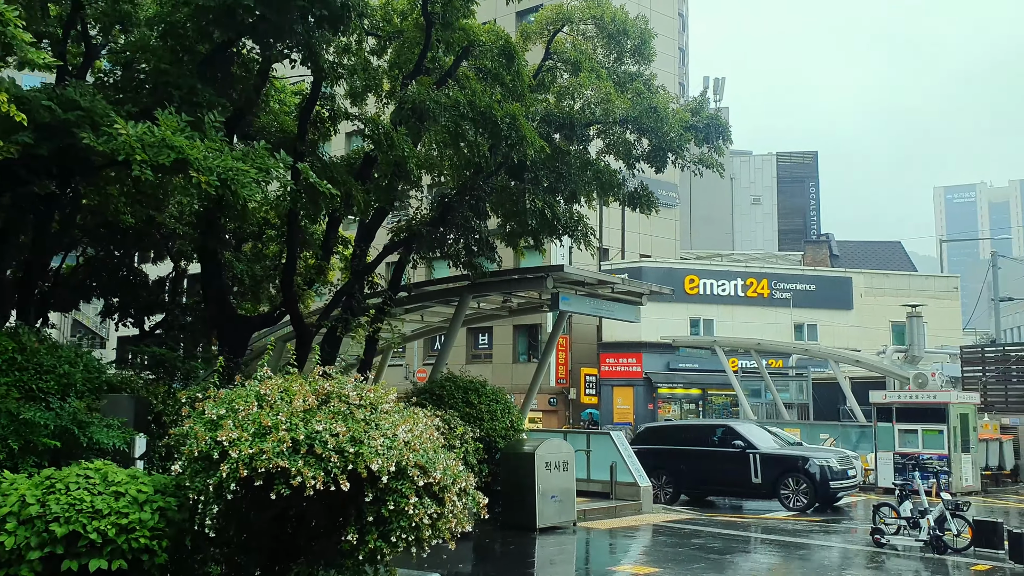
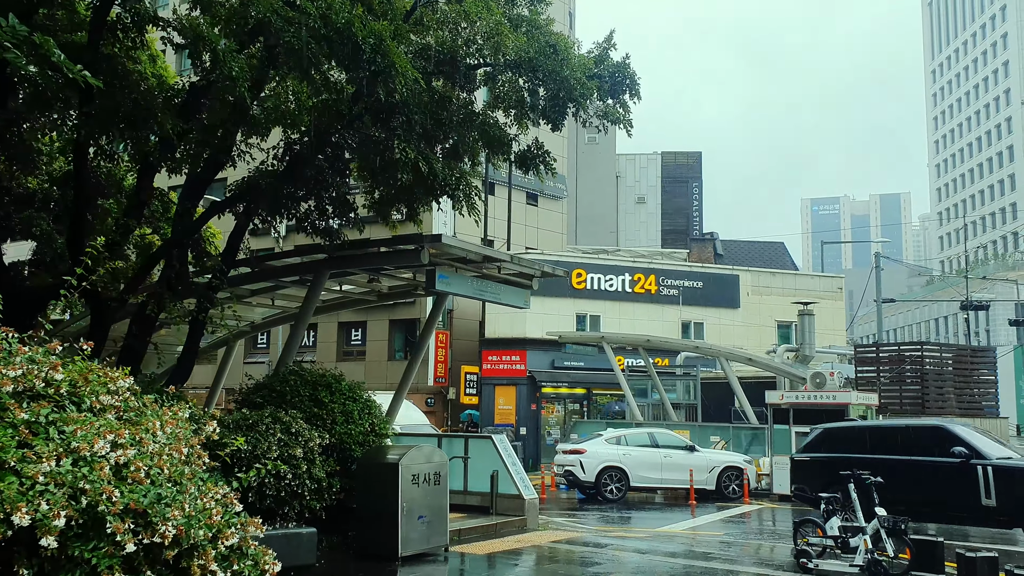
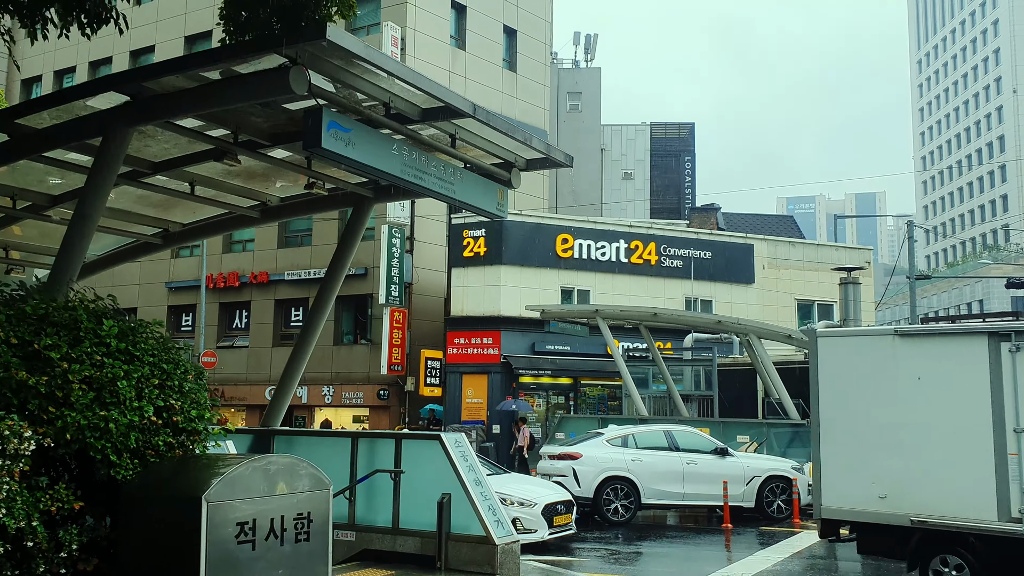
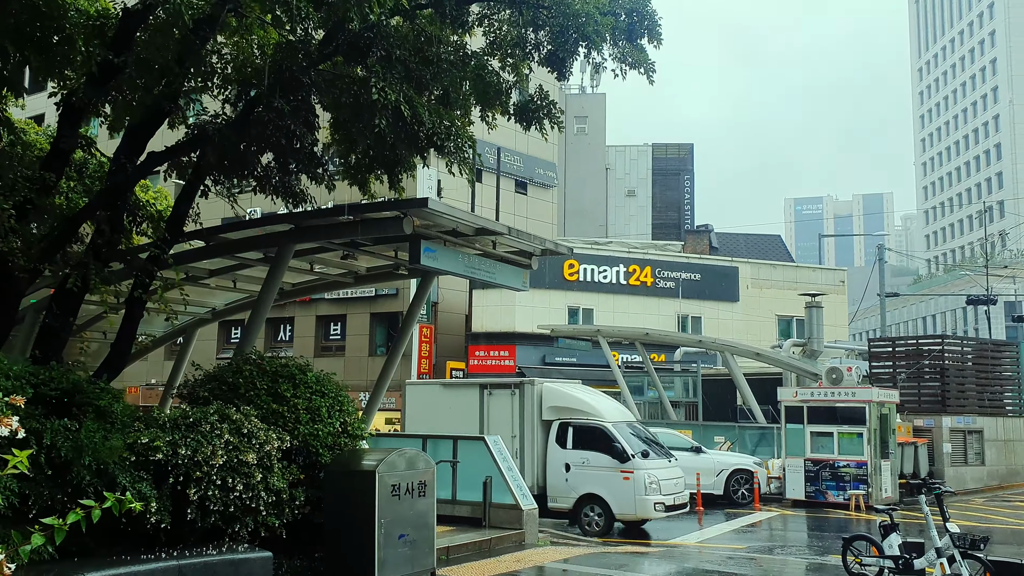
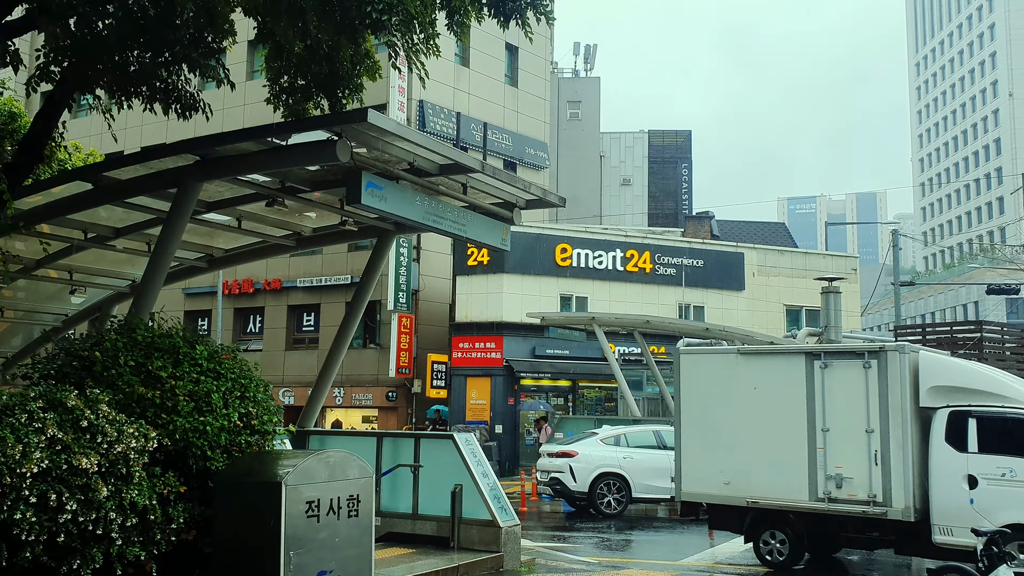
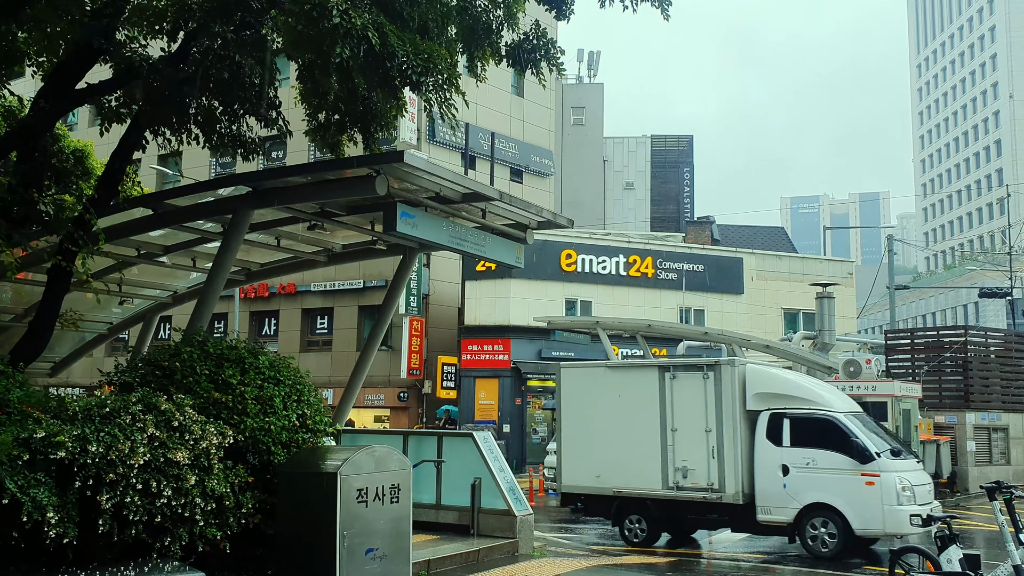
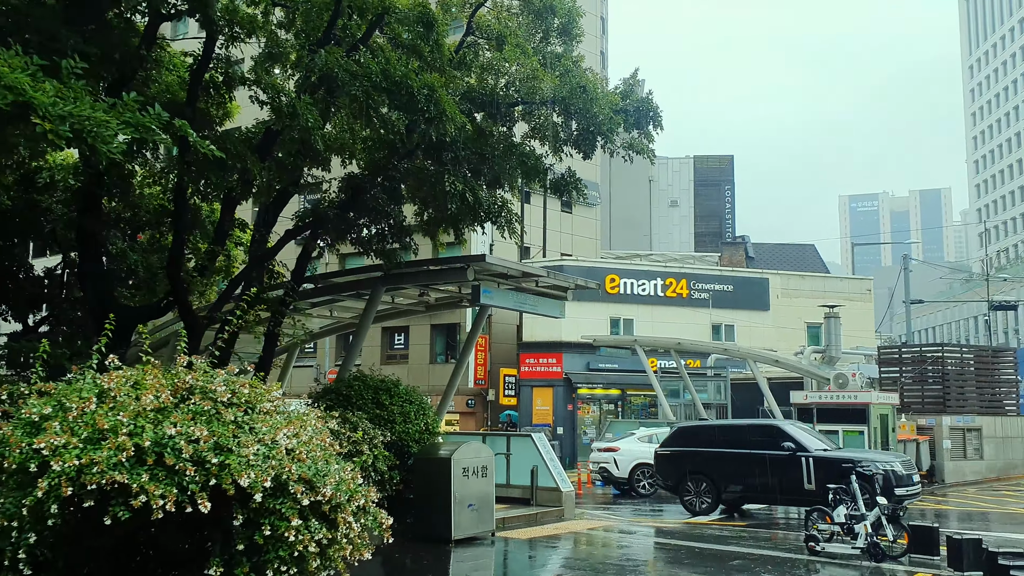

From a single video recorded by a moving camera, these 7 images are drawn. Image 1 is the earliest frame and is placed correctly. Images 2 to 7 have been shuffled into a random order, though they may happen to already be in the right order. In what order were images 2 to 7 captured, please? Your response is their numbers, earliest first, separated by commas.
7, 2, 4, 6, 5, 3
